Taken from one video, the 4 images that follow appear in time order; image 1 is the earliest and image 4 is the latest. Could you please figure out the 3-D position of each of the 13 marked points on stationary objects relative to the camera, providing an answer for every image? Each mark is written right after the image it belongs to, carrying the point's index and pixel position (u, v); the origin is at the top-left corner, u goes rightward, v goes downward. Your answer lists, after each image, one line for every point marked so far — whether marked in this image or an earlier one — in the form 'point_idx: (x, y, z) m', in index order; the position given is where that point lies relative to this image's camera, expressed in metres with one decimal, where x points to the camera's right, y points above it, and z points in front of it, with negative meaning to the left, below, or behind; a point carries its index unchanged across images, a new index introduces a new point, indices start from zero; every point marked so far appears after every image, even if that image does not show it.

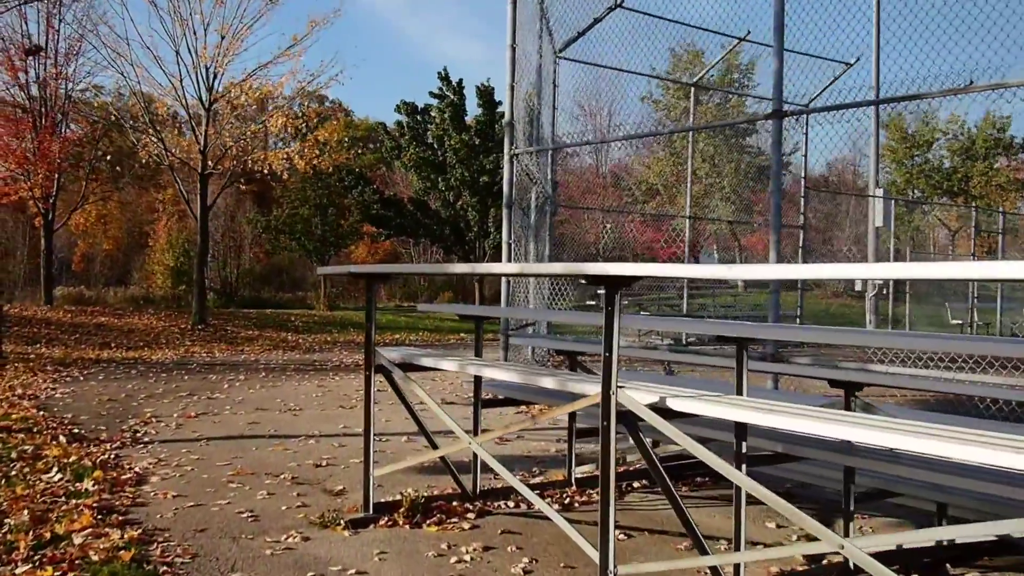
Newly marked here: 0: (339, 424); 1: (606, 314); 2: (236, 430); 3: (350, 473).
0: (-1.7, -1.4, +7.0) m
1: (+0.4, -0.1, +3.2) m
2: (-2.5, -1.3, +6.4) m
3: (-1.2, -1.4, +5.3) m
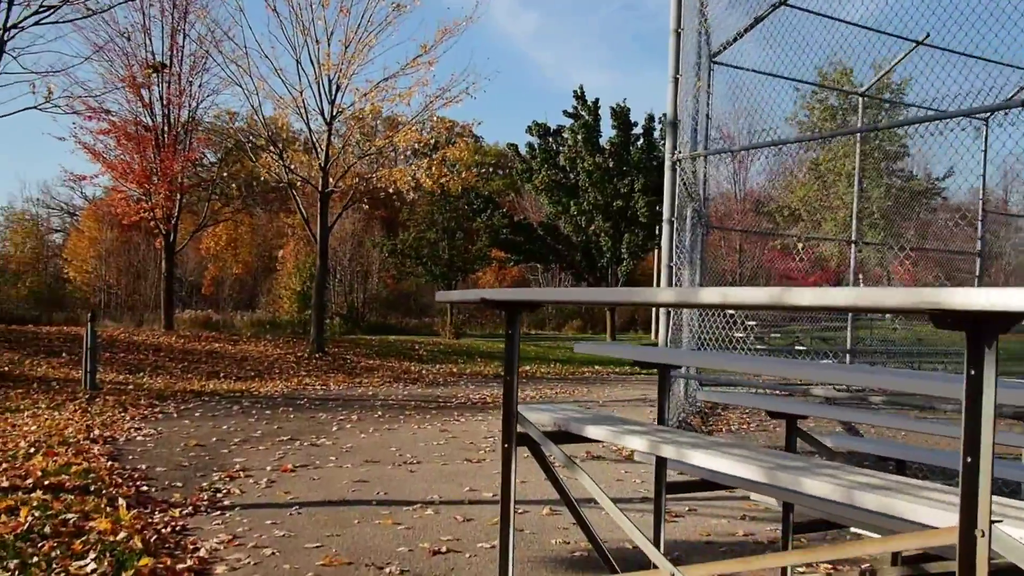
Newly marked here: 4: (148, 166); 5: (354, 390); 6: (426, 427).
0: (-0.4, -1.6, +5.5) m
1: (+1.1, -0.2, +1.5) m
2: (-1.3, -1.5, +5.1) m
3: (-0.2, -1.5, +3.8) m
4: (-8.5, +2.8, +16.2) m
5: (-2.4, -1.5, +10.4) m
6: (-1.0, -1.6, +7.9) m
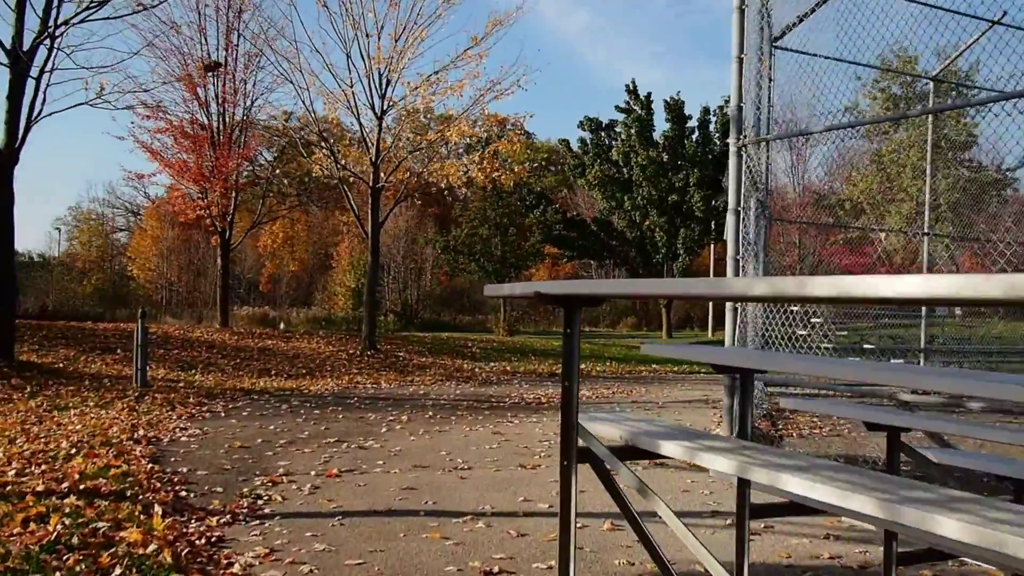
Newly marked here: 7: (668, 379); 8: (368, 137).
0: (0.0, -1.5, +5.1) m
1: (+1.2, -0.2, +1.0) m
2: (-0.9, -1.5, +4.8) m
3: (+0.1, -1.5, +3.4) m
4: (-7.2, +2.9, +16.4) m
5: (-1.6, -1.5, +10.2) m
6: (-0.4, -1.5, +7.5) m
7: (+3.3, -1.9, +14.6) m
8: (-3.1, +3.3, +15.0) m
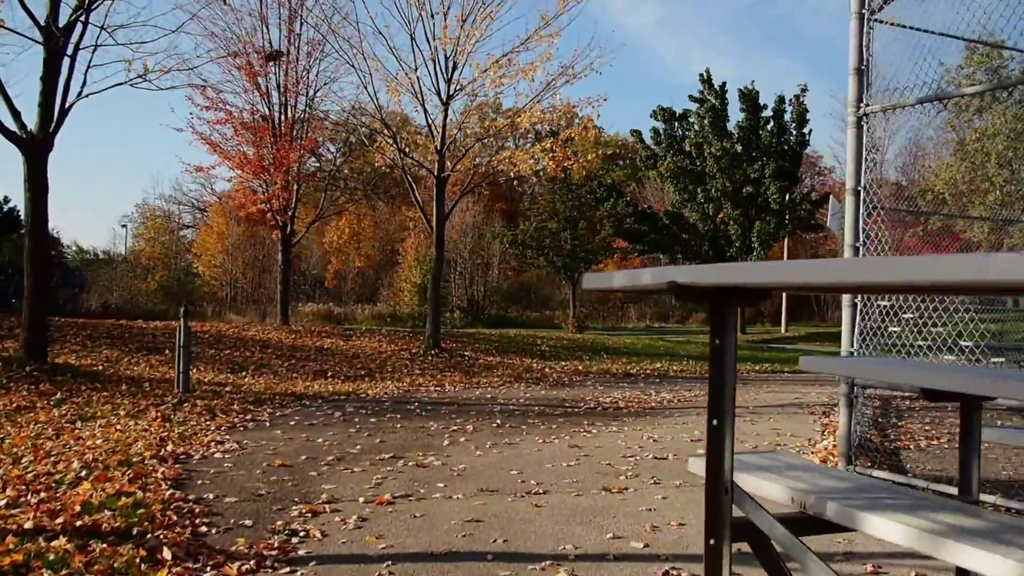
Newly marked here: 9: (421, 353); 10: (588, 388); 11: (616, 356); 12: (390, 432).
0: (+0.6, -1.5, +4.2) m
1: (+1.3, -0.1, 0.0) m
2: (-0.4, -1.4, +3.9) m
3: (+0.5, -1.5, +2.5) m
4: (-5.6, +3.0, +16.1) m
5: (-0.6, -1.4, +9.4) m
6: (+0.4, -1.5, +6.6) m
7: (+4.7, -1.8, +13.3) m
8: (-1.6, +3.4, +14.3) m
9: (-1.6, -1.2, +12.5) m
10: (+1.2, -1.5, +10.7) m
11: (+2.3, -1.5, +15.5) m
12: (-1.1, -1.3, +6.2) m
